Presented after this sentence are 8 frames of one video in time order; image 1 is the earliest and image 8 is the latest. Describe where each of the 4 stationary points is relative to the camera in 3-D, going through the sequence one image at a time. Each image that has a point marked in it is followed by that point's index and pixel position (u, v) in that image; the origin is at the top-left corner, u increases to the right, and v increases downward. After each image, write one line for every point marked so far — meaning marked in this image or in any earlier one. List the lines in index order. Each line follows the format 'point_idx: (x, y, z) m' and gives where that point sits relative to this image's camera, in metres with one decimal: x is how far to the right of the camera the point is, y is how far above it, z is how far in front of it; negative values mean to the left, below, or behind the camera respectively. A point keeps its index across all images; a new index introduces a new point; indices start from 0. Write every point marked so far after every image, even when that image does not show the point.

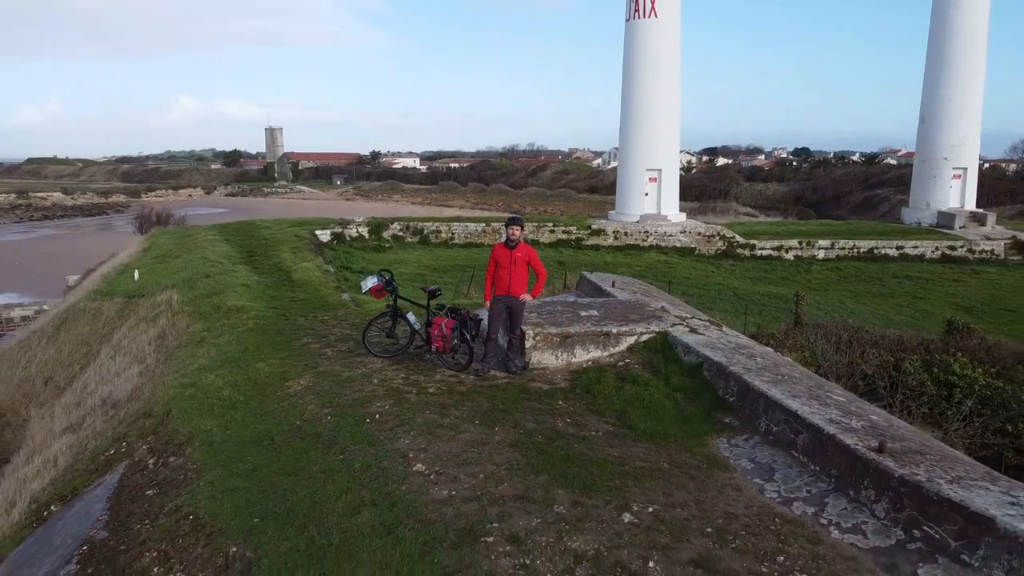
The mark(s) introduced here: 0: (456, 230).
0: (-0.9, +1.0, +13.6) m
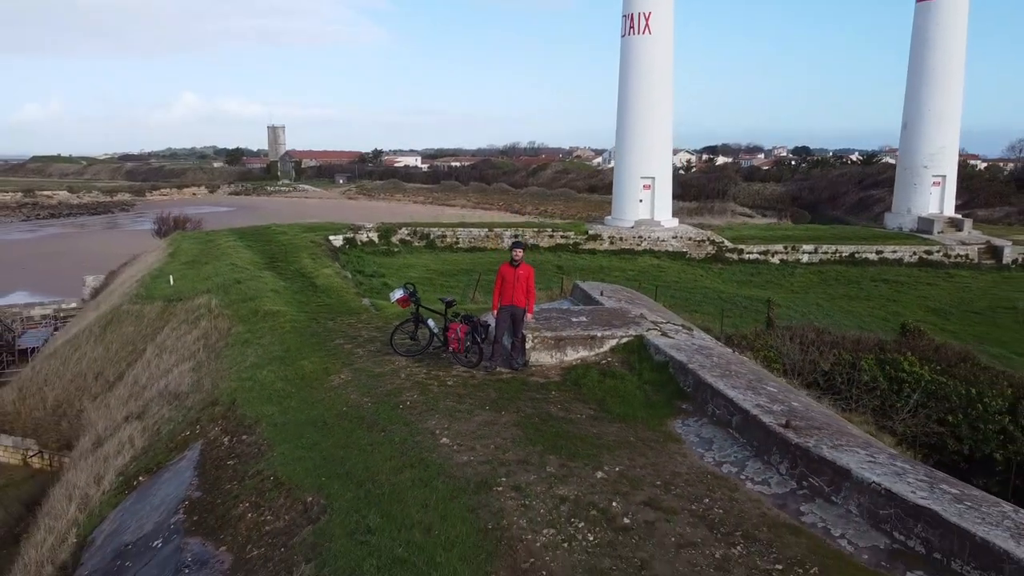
0: (-0.9, +1.0, +14.4) m
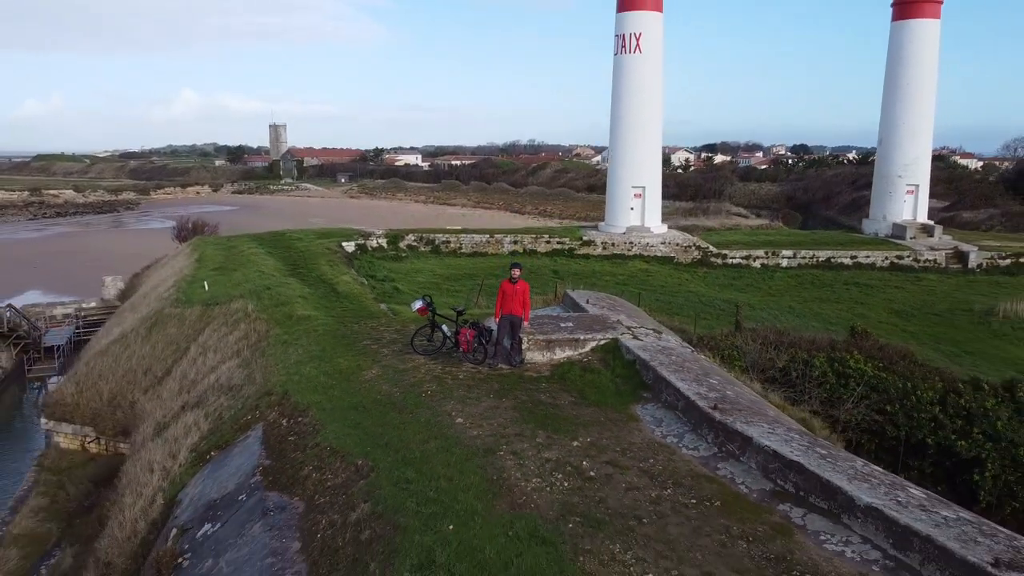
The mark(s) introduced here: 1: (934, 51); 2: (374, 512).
0: (-0.9, +0.9, +15.5) m
1: (+8.6, +4.8, +16.4) m
2: (-0.6, -1.0, +3.6) m
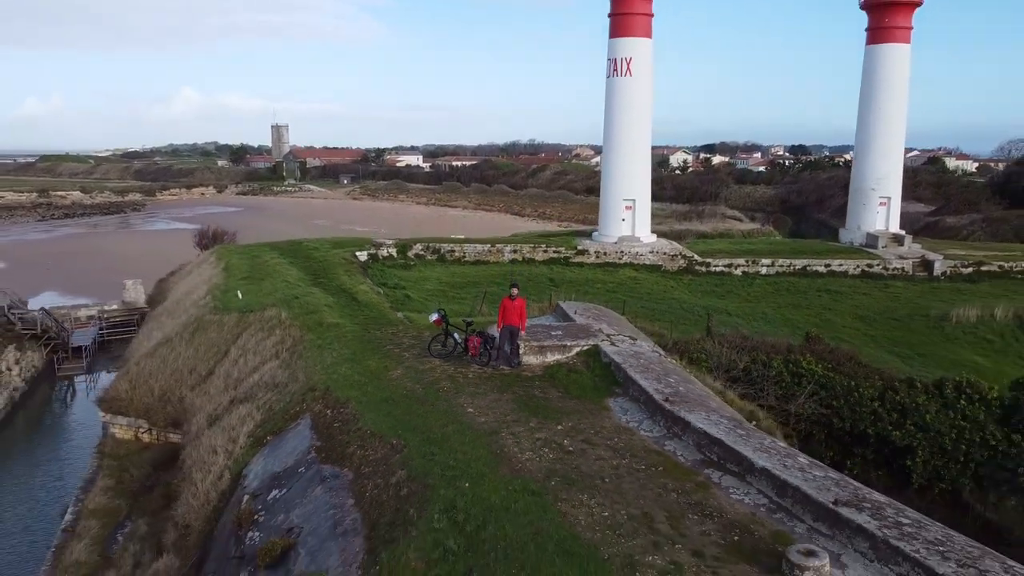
0: (-0.9, +0.8, +16.7) m
1: (+8.6, +4.7, +17.7) m
2: (-0.6, -1.1, +4.8) m
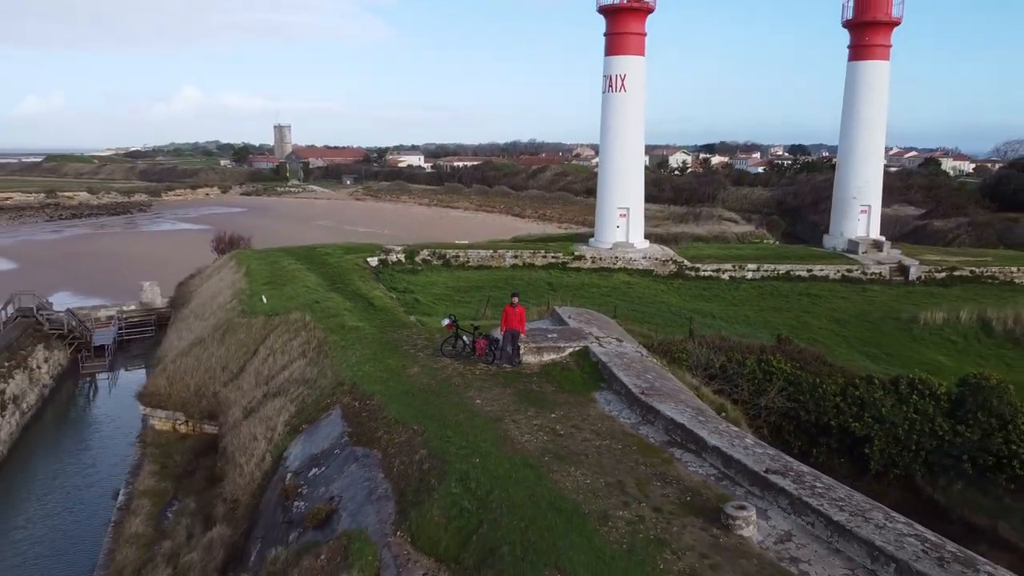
0: (-0.9, +0.7, +17.8) m
1: (+8.6, +4.6, +18.7) m
2: (-0.6, -1.2, +5.9) m
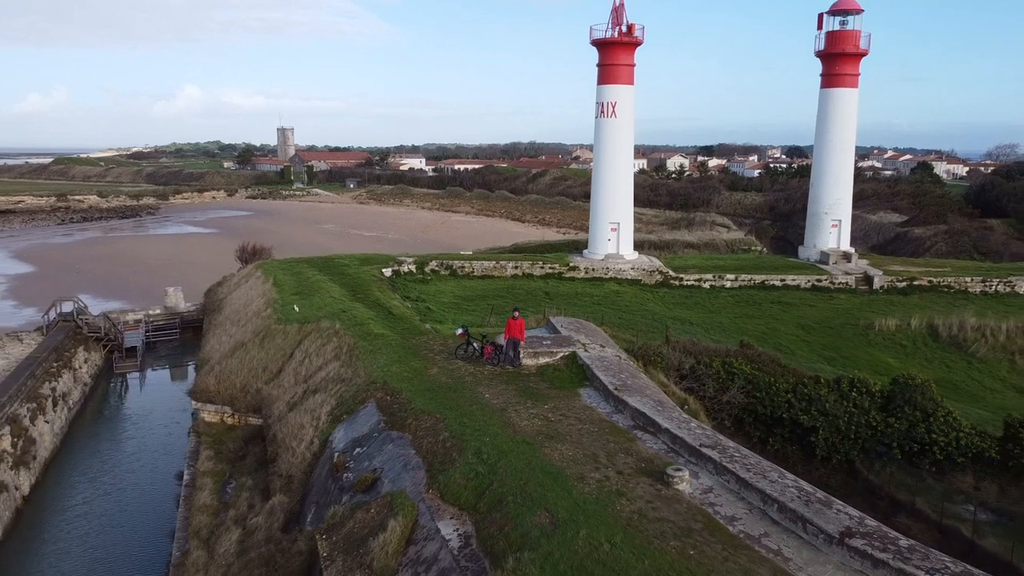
0: (-0.9, +0.5, +19.5) m
1: (+8.7, +4.4, +20.5) m
2: (-0.6, -1.4, +7.6) m
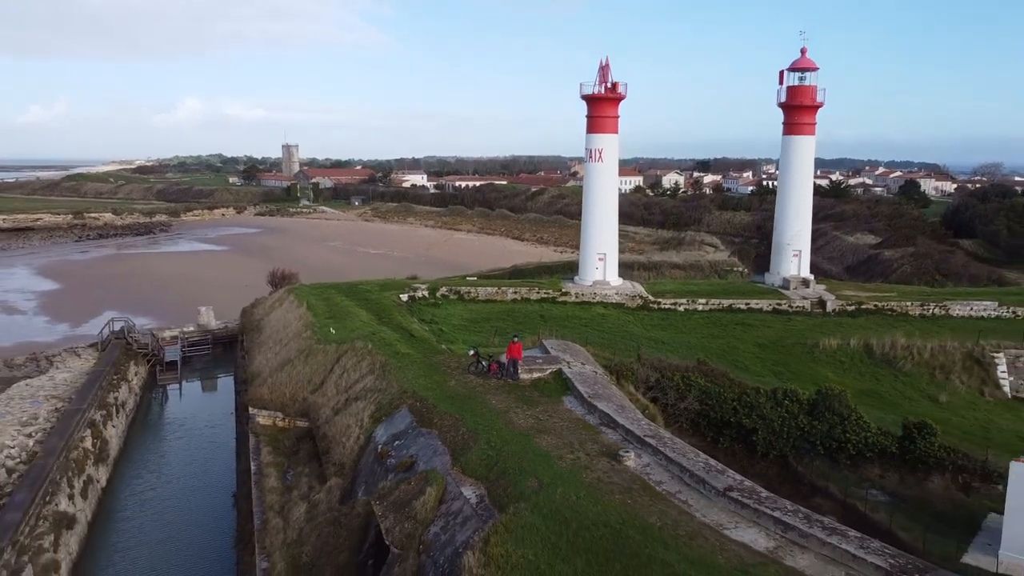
0: (-0.9, -0.1, +22.4) m
1: (+8.7, +3.8, +23.4) m
2: (-0.6, -1.8, +10.5) m
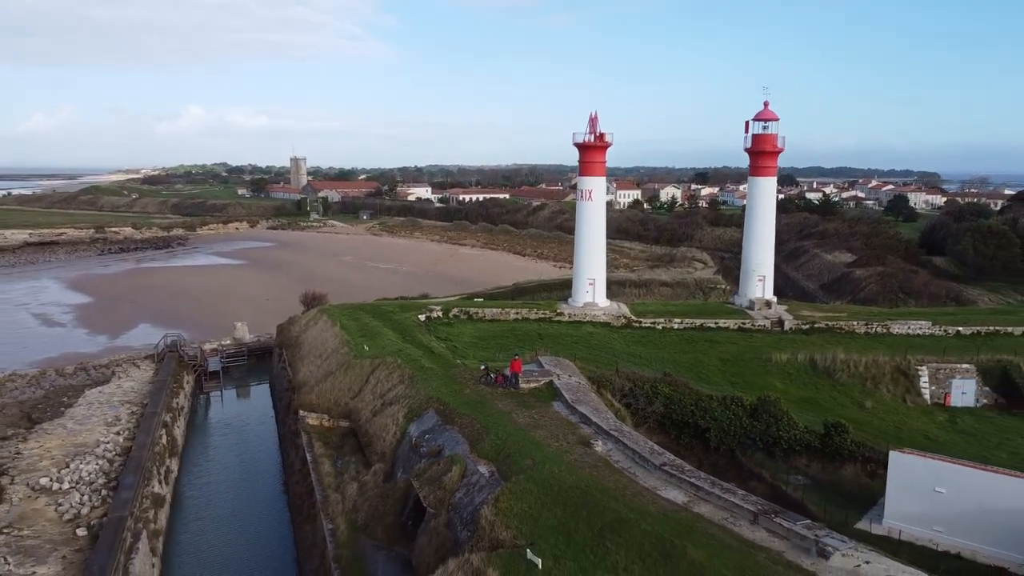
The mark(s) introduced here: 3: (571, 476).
0: (-0.8, -0.8, +26.0) m
1: (+8.7, +3.1, +27.0) m
2: (-0.5, -2.4, +14.1) m
3: (+0.8, -2.7, +11.5) m
